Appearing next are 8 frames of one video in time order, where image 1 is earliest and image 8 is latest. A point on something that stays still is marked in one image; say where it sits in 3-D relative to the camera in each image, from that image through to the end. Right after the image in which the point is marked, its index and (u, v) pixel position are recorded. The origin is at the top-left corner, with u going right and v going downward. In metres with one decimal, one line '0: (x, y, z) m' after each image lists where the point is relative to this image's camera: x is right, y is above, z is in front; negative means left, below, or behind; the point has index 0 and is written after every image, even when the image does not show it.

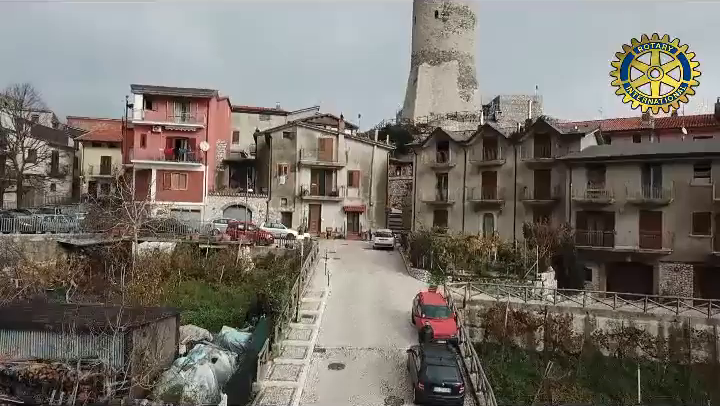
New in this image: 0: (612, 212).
0: (+8.7, -0.3, +19.0) m
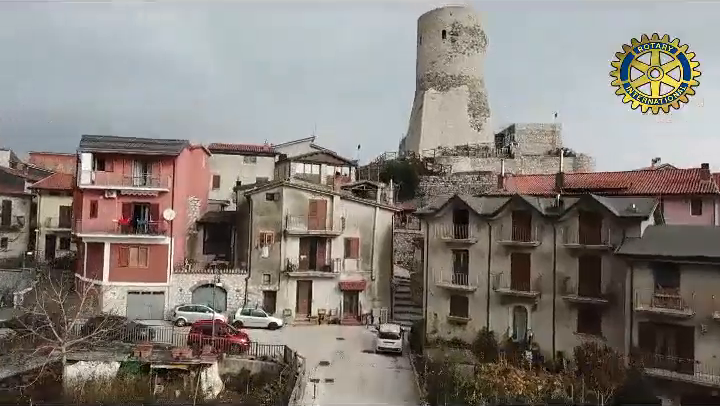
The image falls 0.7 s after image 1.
0: (+8.6, -3.3, +14.4) m
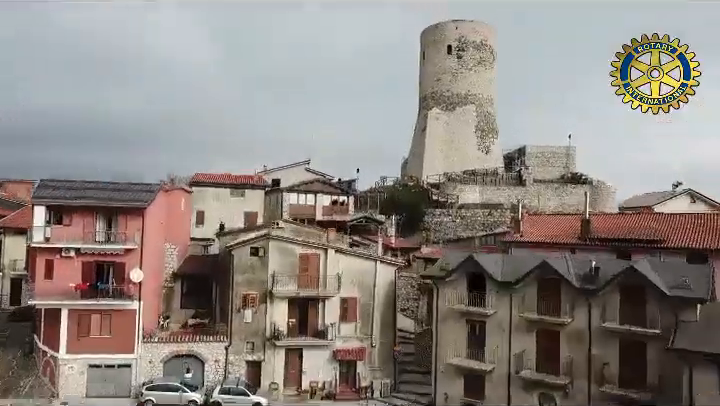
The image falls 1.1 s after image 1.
0: (+8.6, -5.2, +11.6) m
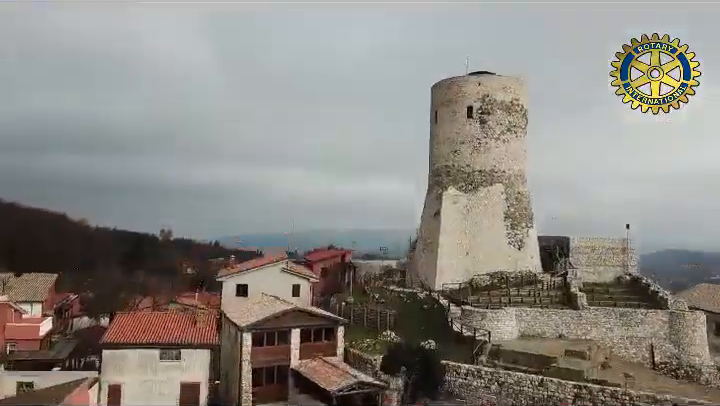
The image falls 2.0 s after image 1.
0: (+8.3, -10.9, +2.7) m
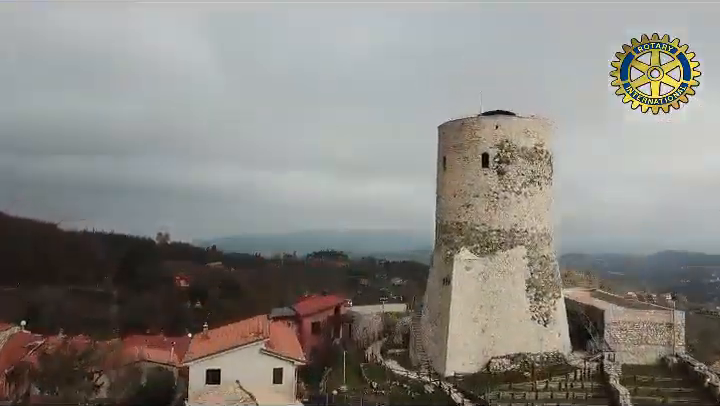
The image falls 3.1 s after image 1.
0: (+7.9, -13.8, -1.6) m
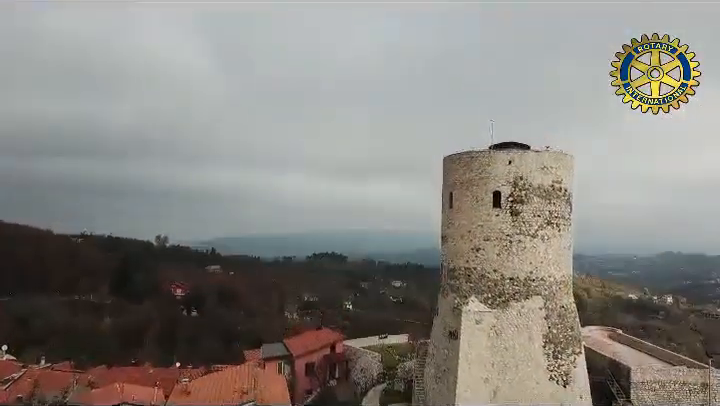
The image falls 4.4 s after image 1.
0: (+7.6, -15.7, -3.8) m
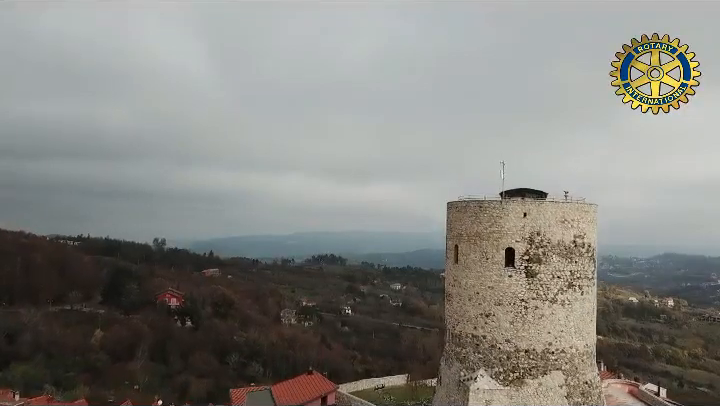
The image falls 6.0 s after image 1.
0: (+7.2, -17.9, -7.0) m
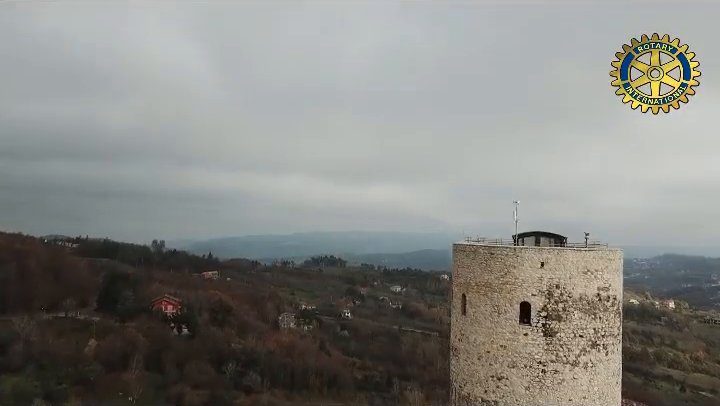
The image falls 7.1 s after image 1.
0: (+7.1, -19.4, -9.4) m
